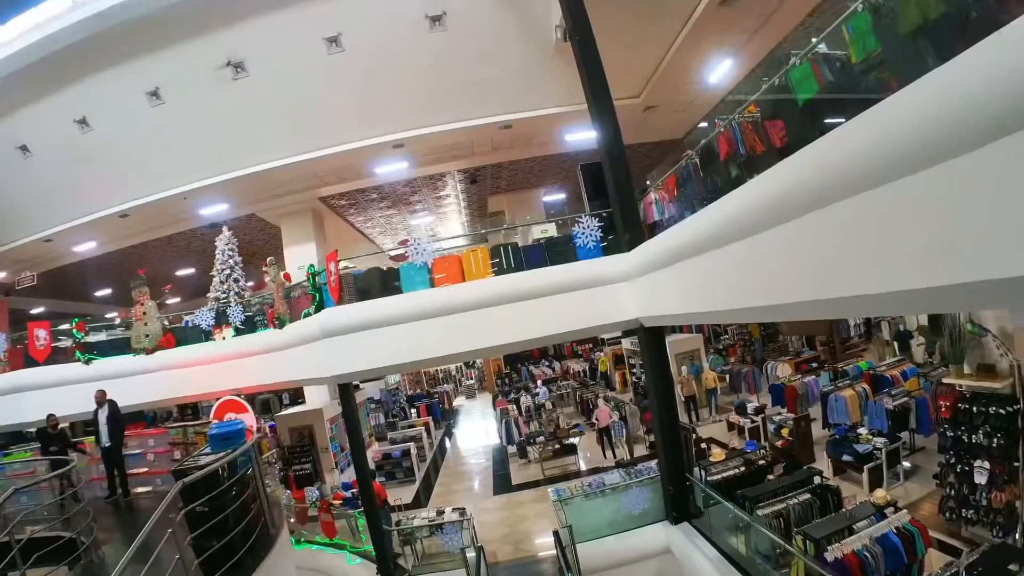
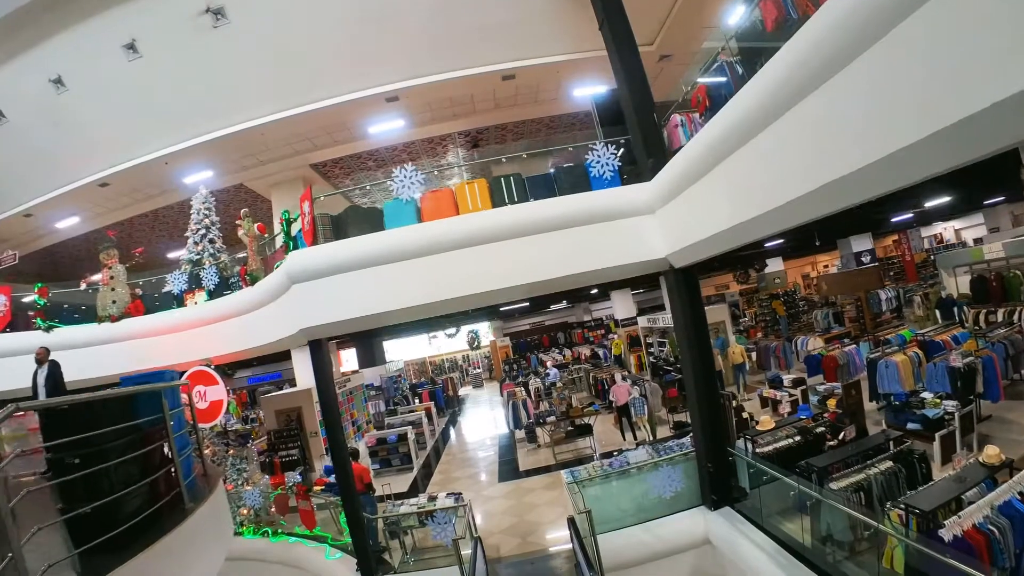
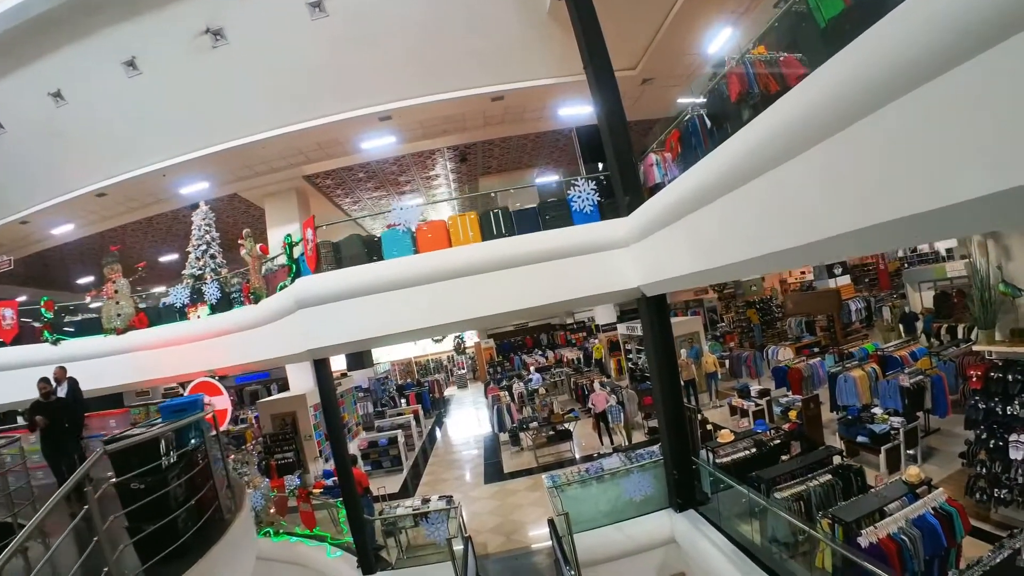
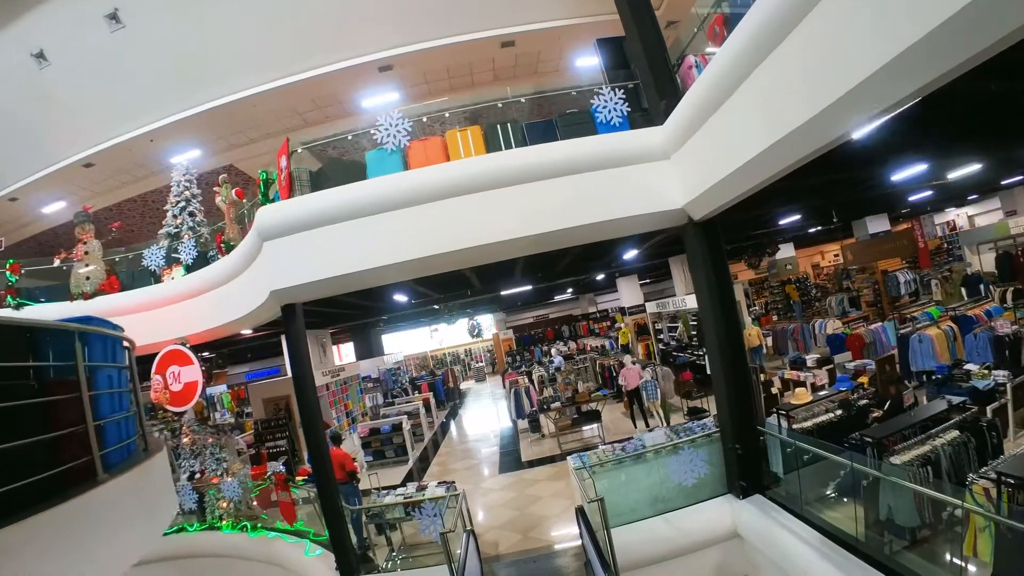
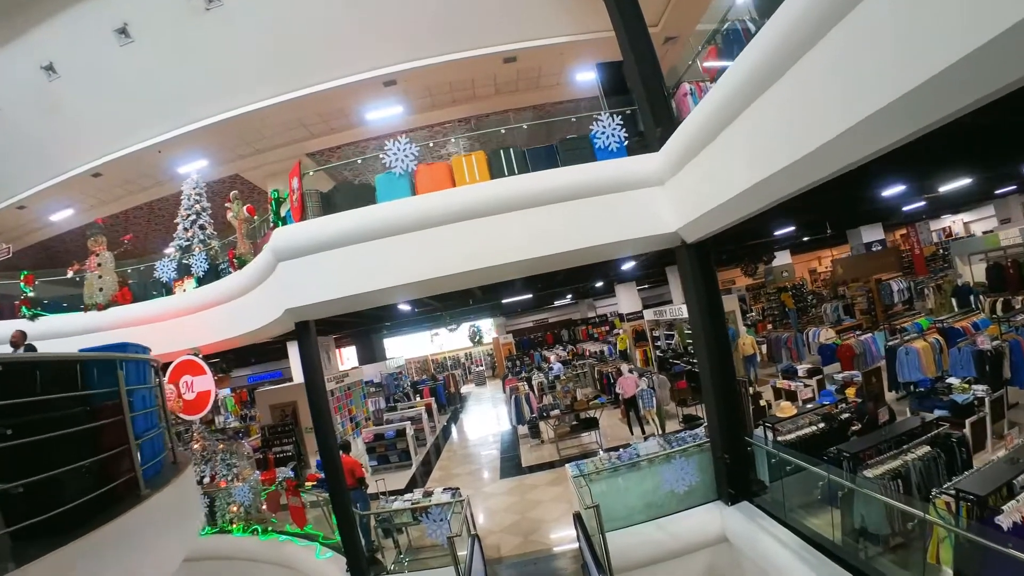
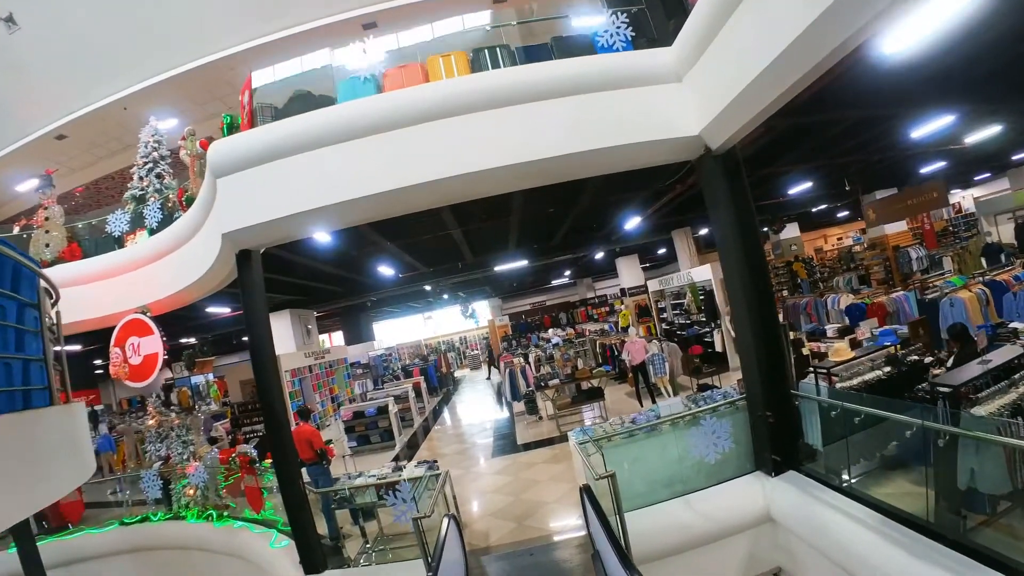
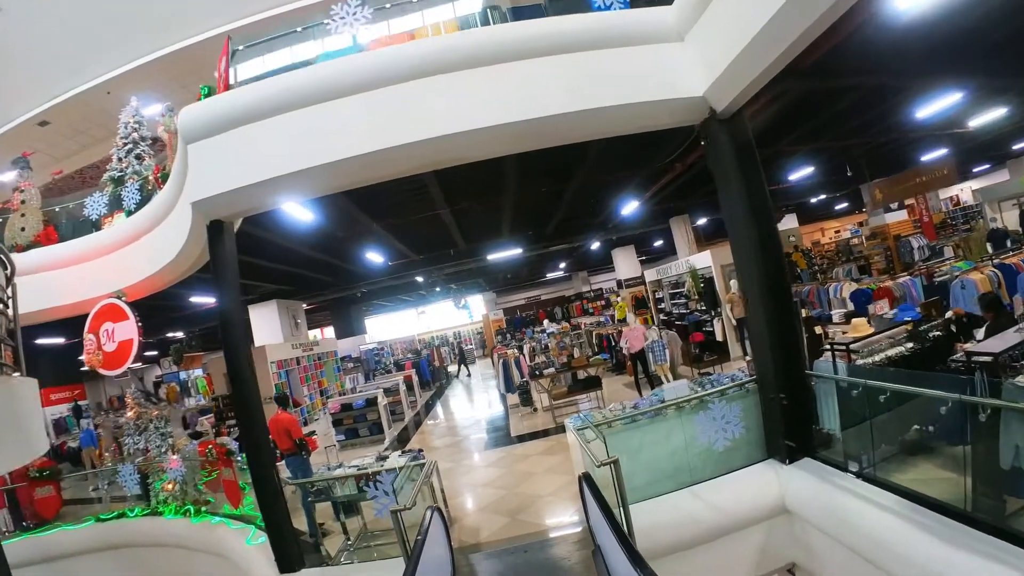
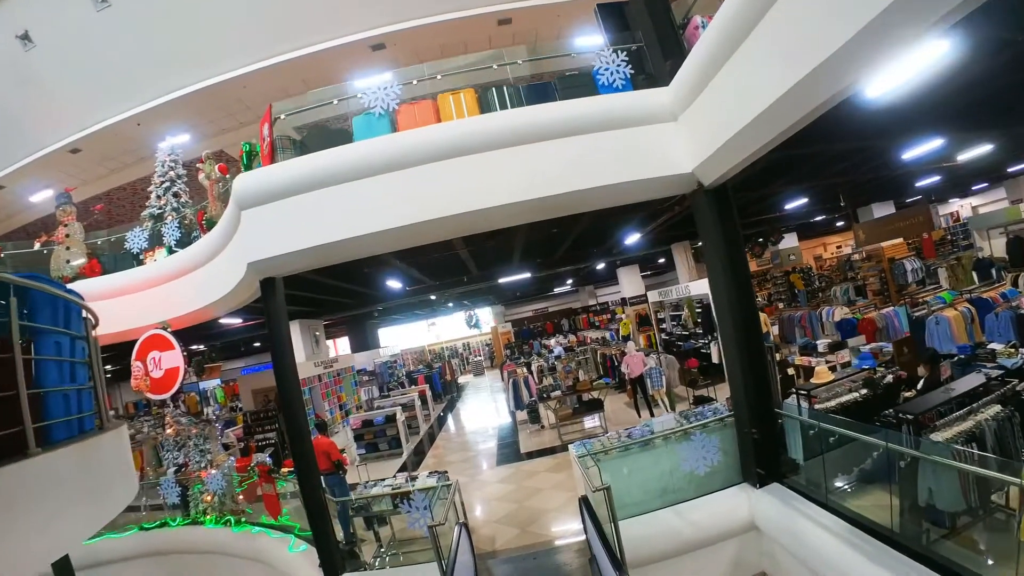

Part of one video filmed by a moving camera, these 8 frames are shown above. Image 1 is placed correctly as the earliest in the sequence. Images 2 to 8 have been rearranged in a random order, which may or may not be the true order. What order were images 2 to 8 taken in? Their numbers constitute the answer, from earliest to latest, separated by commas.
3, 2, 5, 4, 8, 6, 7
